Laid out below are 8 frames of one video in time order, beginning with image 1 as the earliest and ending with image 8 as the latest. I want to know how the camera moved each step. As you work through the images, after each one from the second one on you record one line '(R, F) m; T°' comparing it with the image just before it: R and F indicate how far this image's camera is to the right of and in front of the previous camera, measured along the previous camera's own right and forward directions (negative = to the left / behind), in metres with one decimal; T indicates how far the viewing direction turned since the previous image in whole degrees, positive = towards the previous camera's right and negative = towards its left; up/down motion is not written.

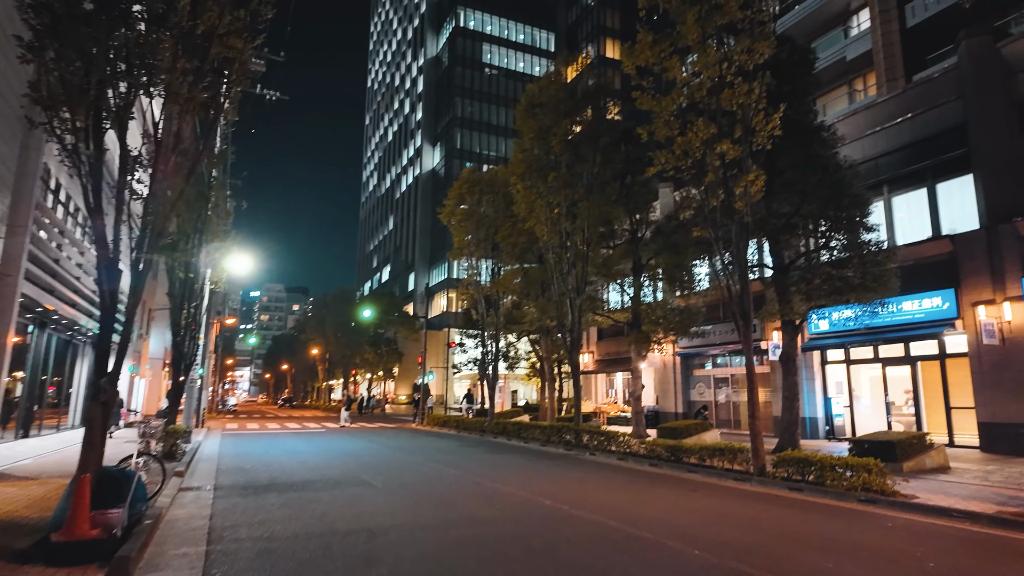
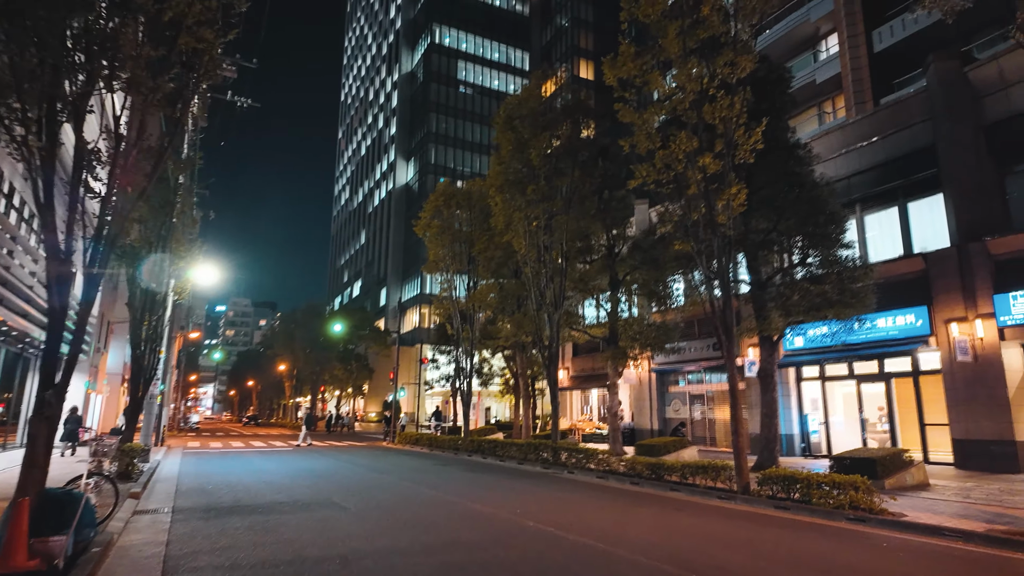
(-0.1, +0.3) m; +3°
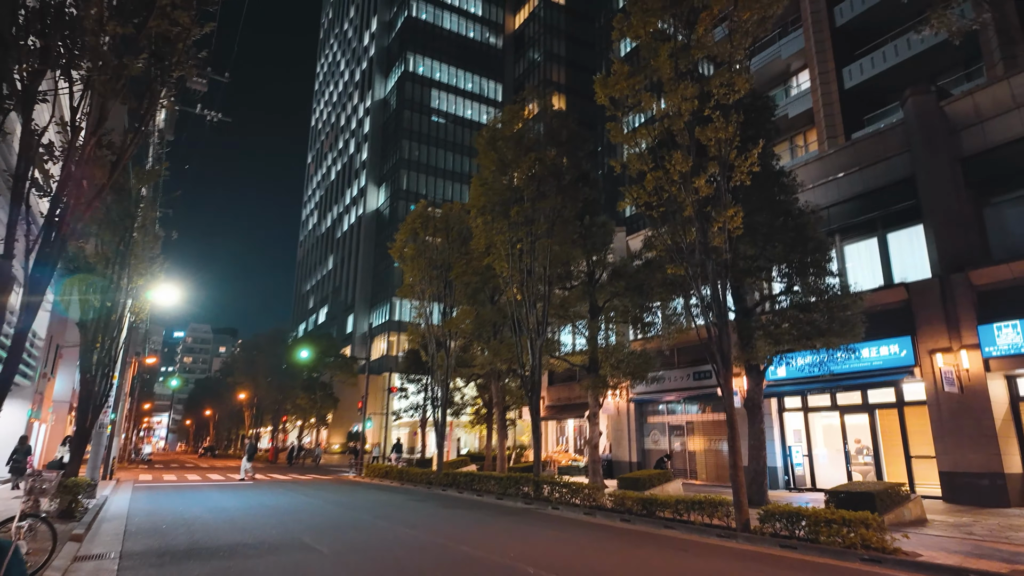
(-0.3, +0.6) m; +3°
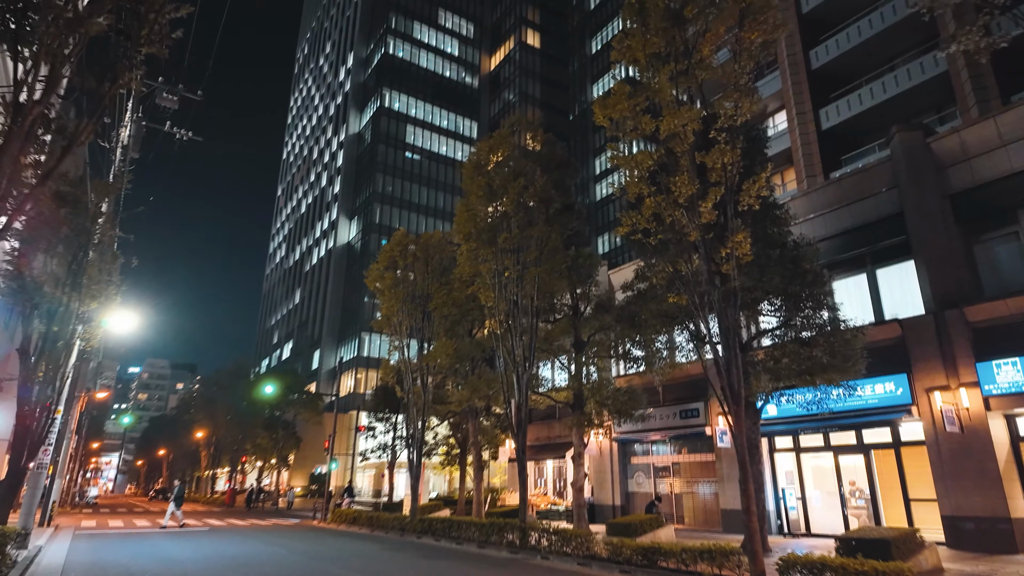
(-0.4, +0.8) m; +3°
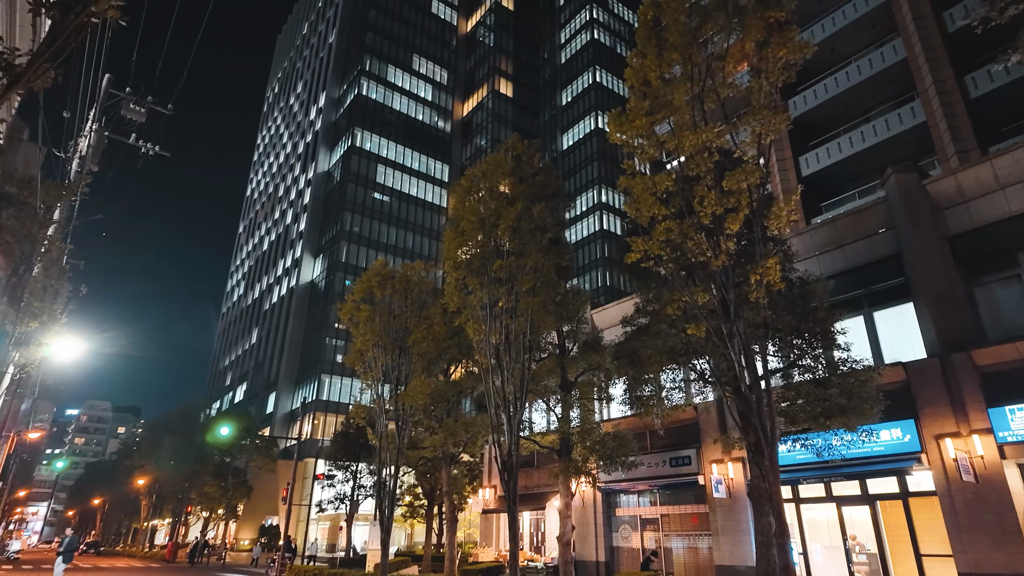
(-0.7, +1.0) m; +3°
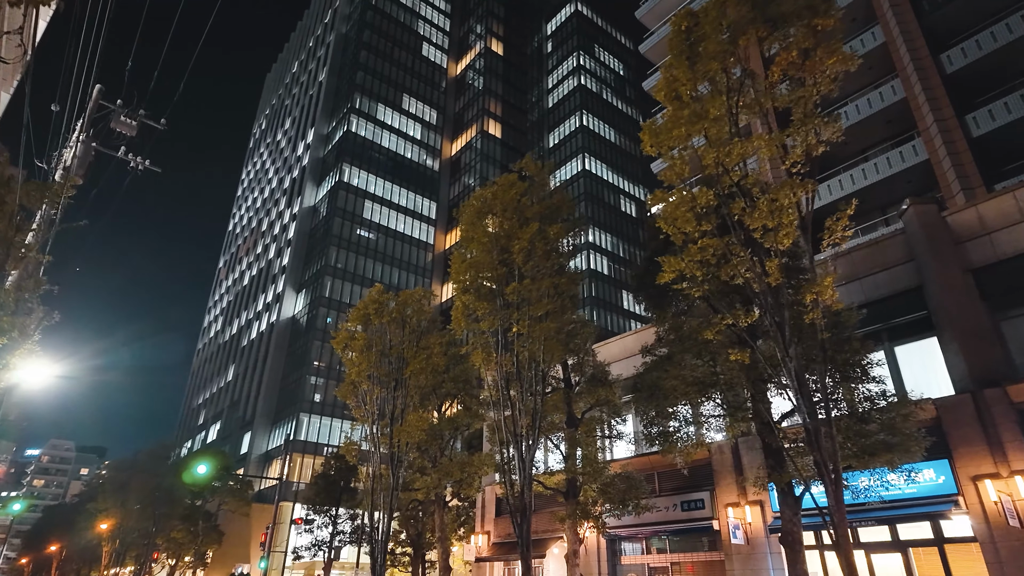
(-0.7, +0.8) m; +2°
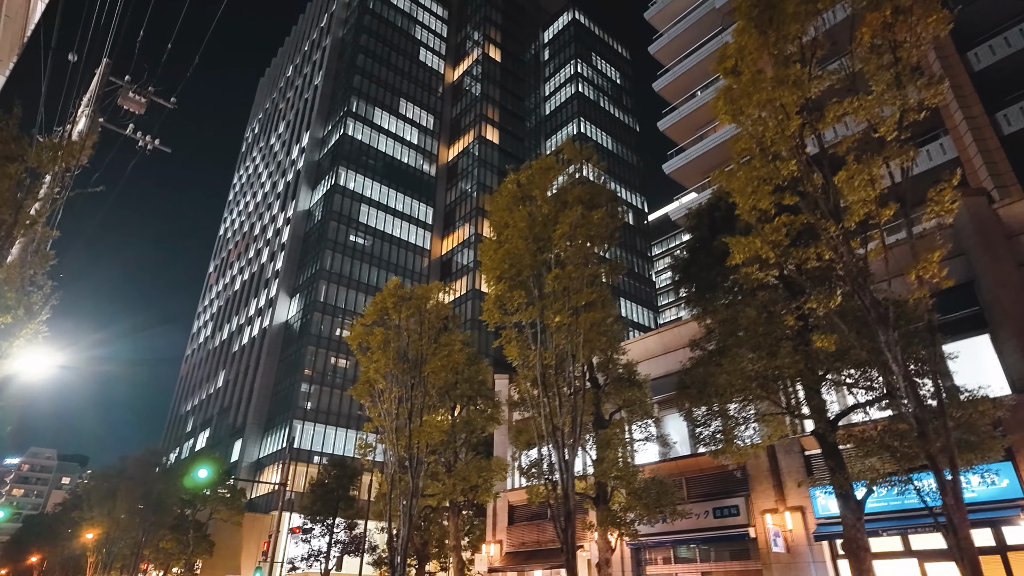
(-1.0, +0.9) m; +1°
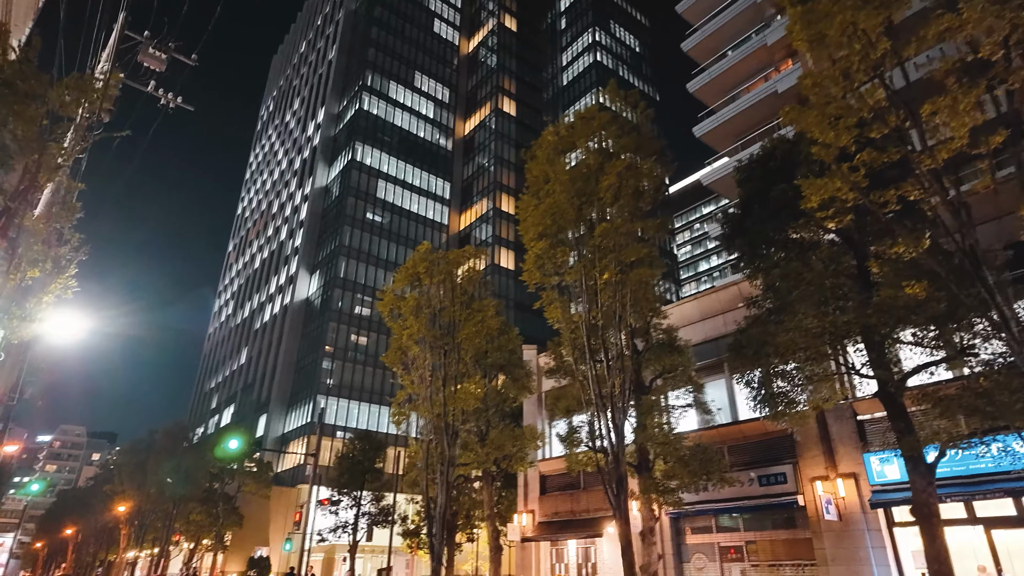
(-0.5, +0.6) m; -1°
